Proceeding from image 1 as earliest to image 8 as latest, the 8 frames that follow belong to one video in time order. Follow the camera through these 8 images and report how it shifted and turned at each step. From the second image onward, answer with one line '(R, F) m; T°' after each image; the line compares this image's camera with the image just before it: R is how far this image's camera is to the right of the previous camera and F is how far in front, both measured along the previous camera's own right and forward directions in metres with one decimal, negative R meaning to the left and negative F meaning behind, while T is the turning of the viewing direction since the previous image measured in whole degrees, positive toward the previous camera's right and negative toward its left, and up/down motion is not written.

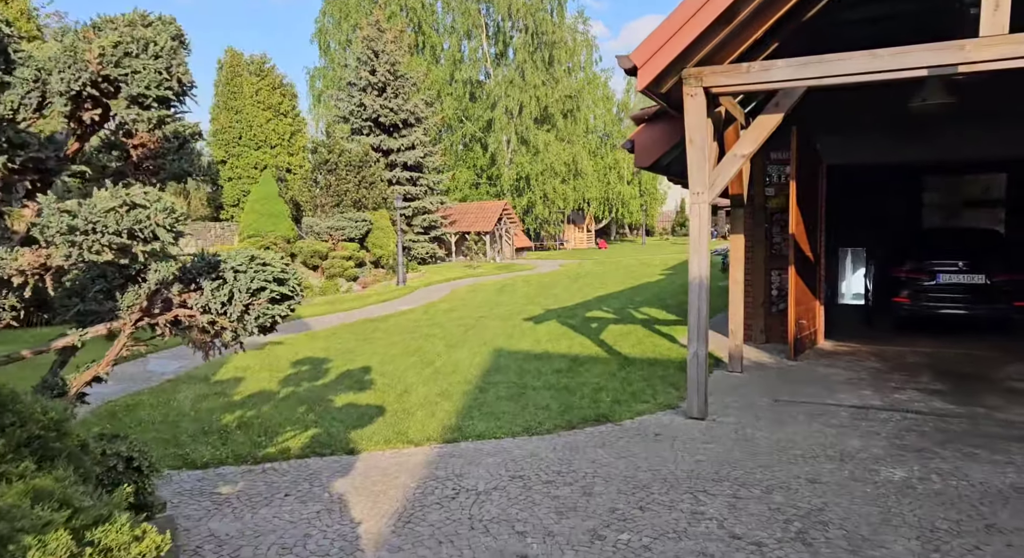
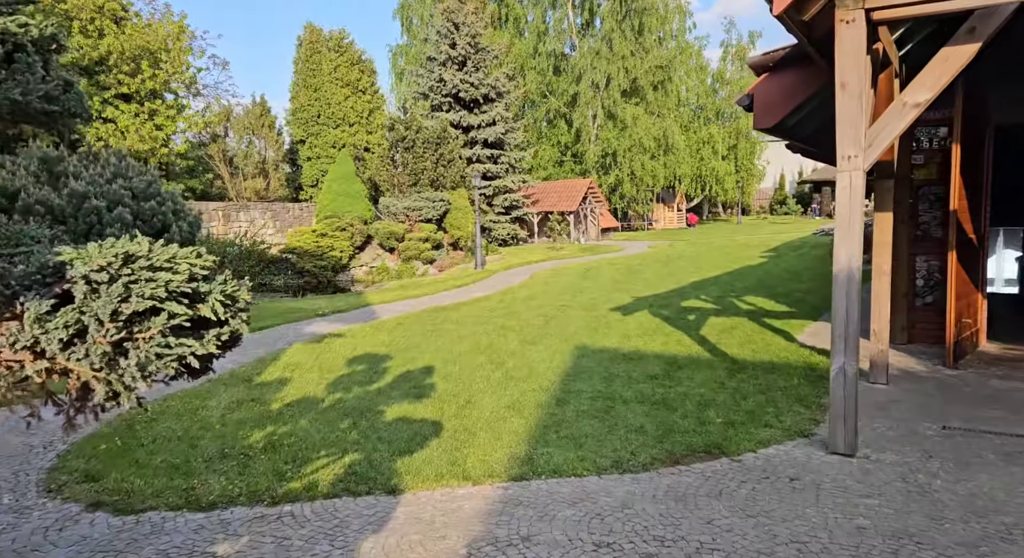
(0.0, +1.1) m; -8°
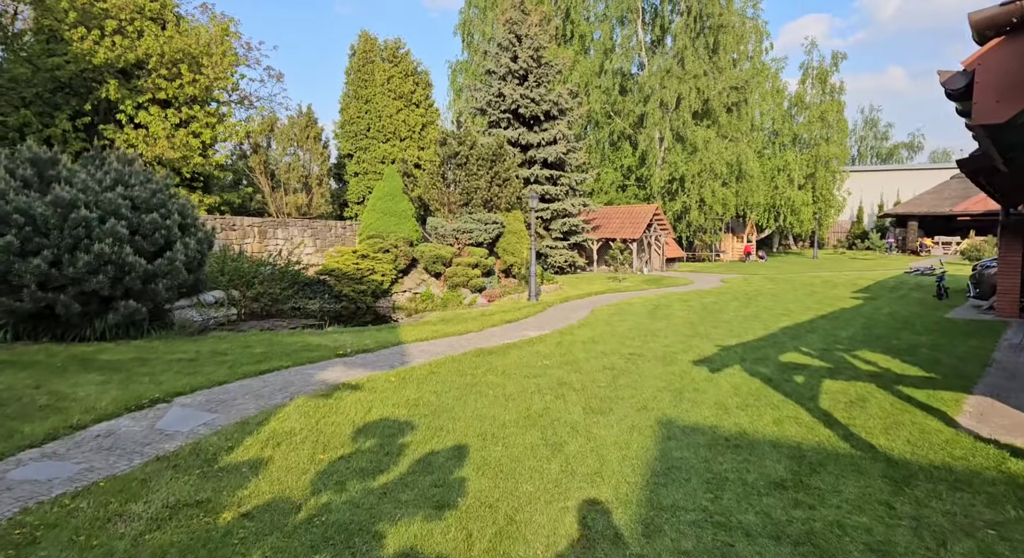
(-0.1, +1.6) m; -5°
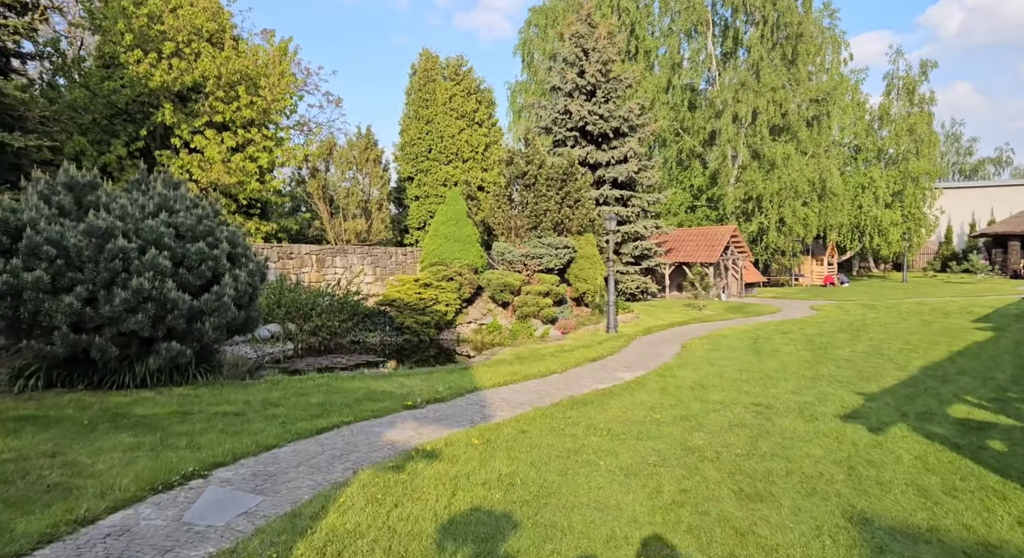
(-0.5, +1.2) m; -5°
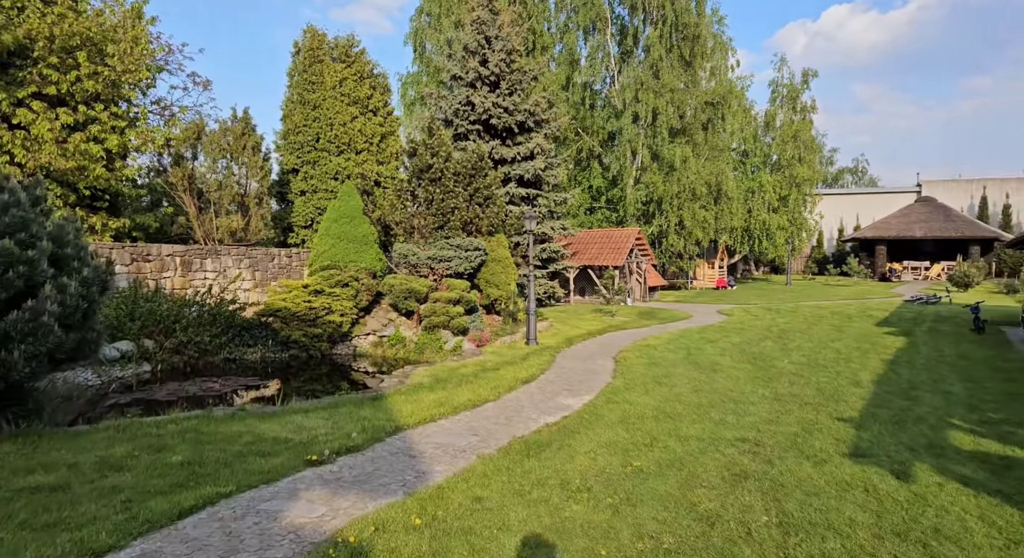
(-0.5, +1.6) m; +11°
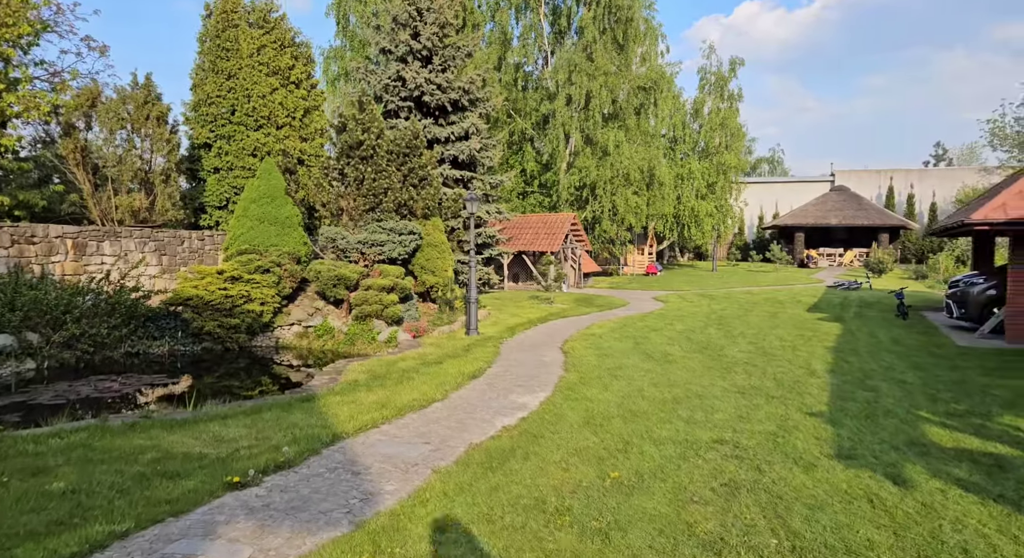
(-0.3, +0.7) m; +7°
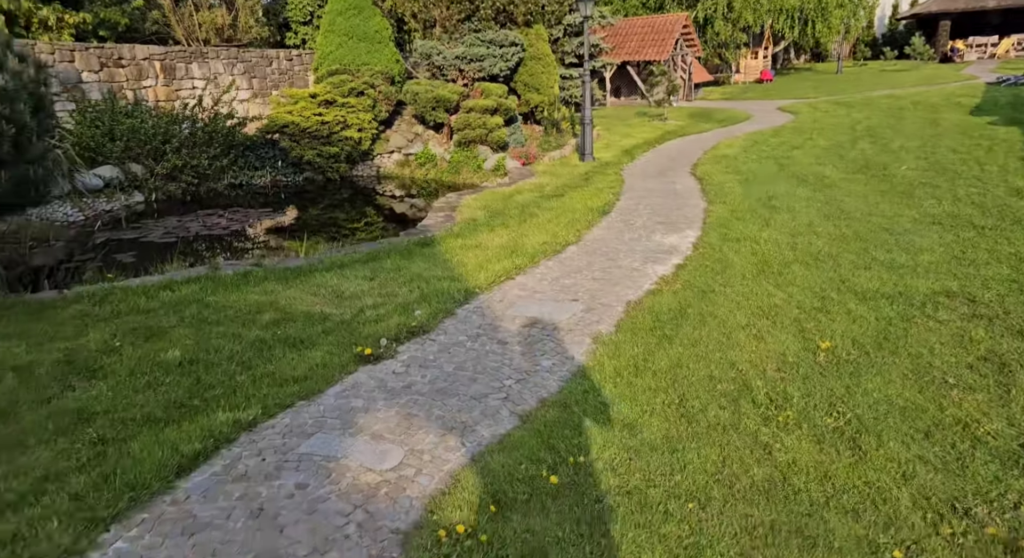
(-0.6, +1.2) m; -9°
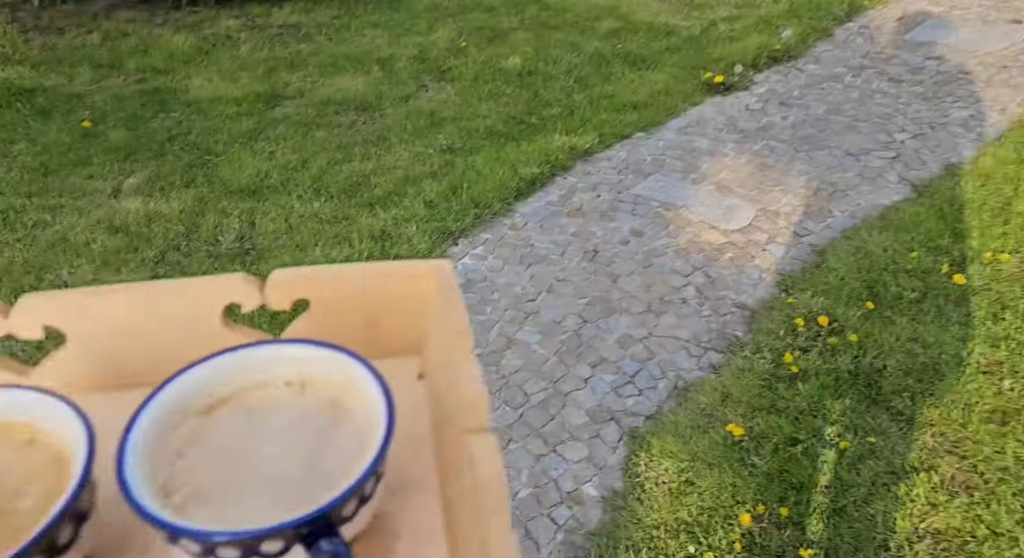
(-0.3, +0.5) m; -28°
